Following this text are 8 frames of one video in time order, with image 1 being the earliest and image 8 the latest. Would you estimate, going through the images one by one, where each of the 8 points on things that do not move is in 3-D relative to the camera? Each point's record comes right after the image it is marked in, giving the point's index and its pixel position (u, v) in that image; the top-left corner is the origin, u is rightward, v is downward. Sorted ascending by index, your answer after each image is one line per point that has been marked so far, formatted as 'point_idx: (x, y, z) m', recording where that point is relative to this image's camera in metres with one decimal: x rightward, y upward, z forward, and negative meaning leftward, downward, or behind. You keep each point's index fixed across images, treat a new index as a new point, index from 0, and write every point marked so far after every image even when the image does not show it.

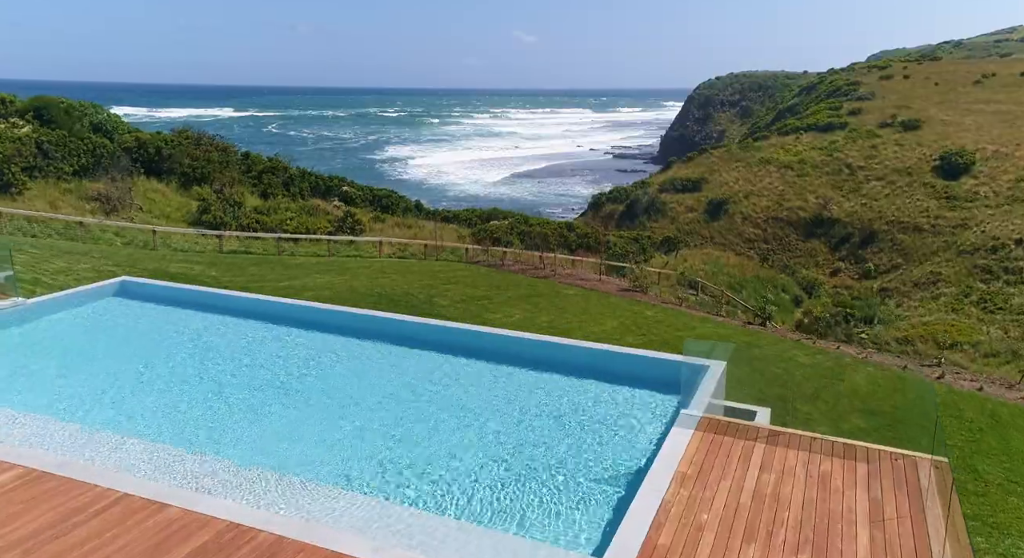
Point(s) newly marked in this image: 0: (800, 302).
0: (+6.3, -0.5, +15.9) m
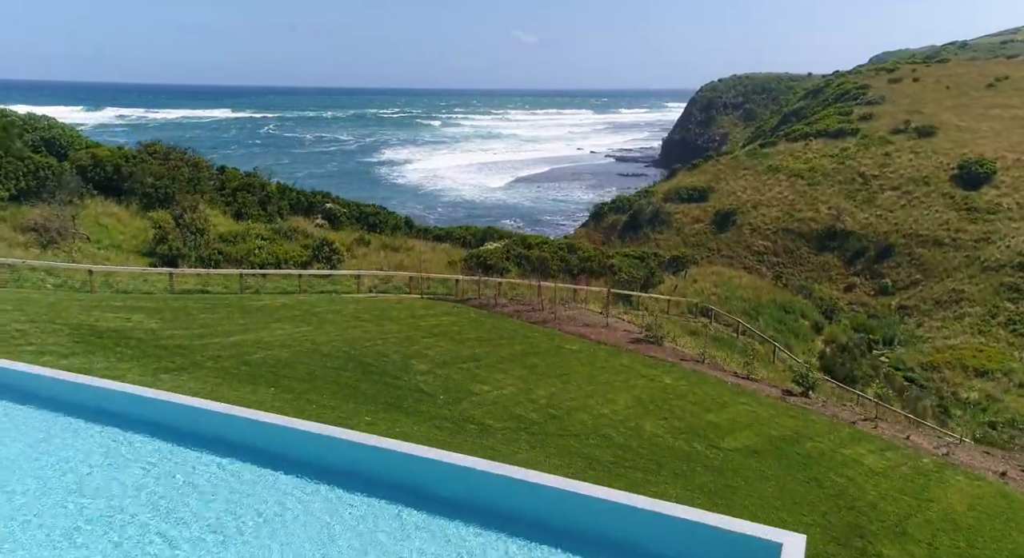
0: (+6.2, -1.0, +14.7) m
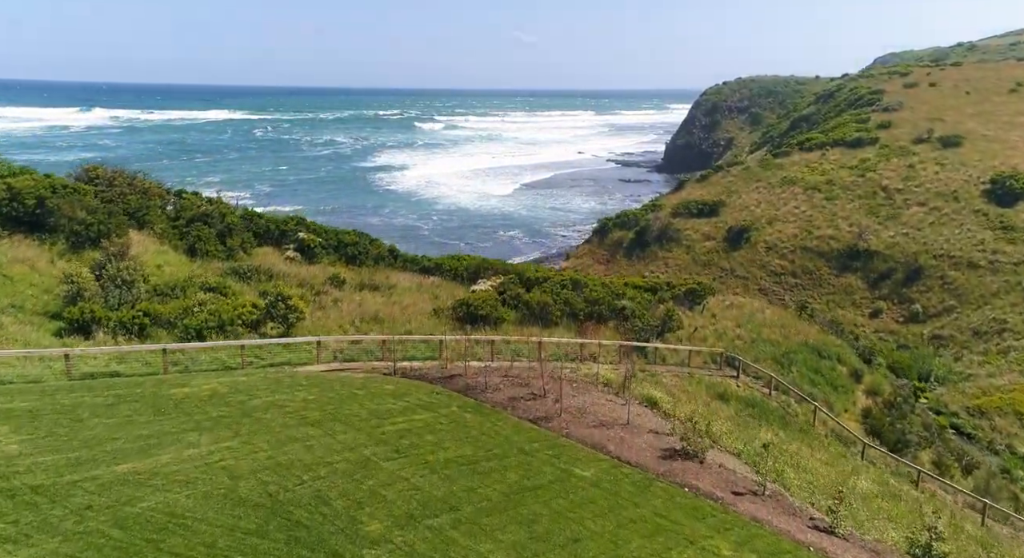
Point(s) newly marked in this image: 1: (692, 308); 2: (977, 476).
0: (+6.1, -1.7, +12.9) m
1: (+3.8, -0.7, +15.5) m
2: (+6.7, -2.8, +10.5) m
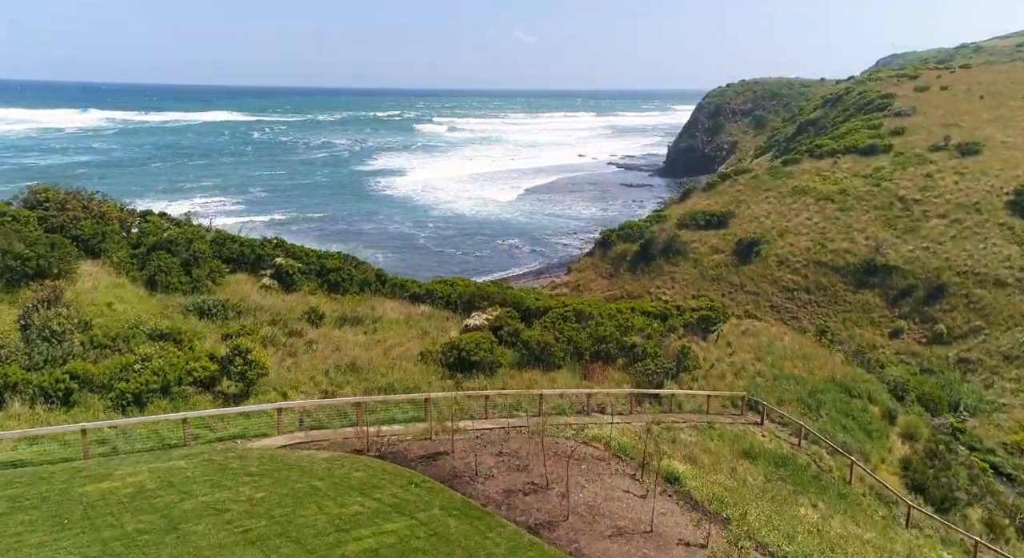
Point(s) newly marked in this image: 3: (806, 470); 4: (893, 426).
0: (+6.1, -2.2, +11.7) m
1: (+3.8, -1.2, +14.3) m
2: (+6.6, -3.3, +9.3) m
3: (+3.7, -2.4, +9.2) m
4: (+6.0, -2.3, +11.6) m
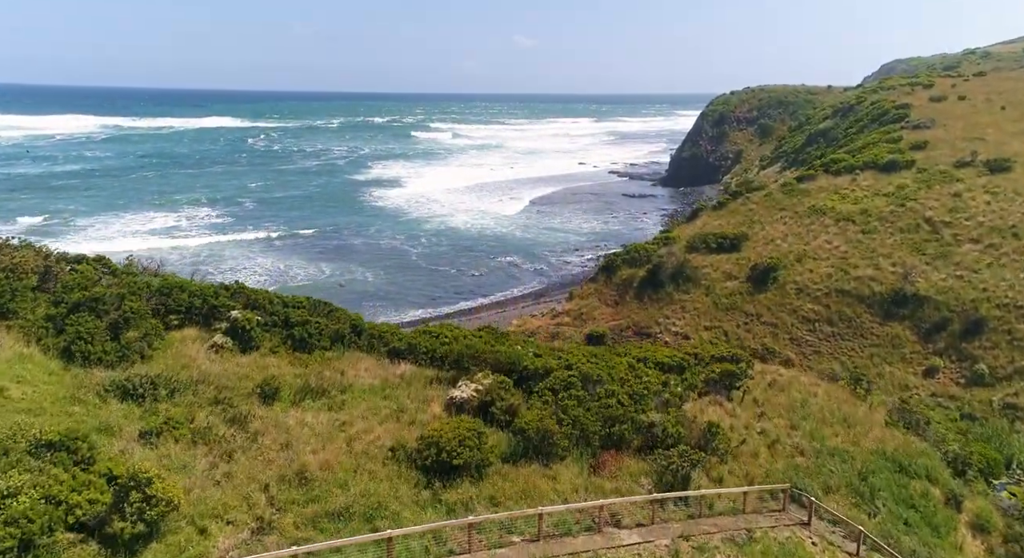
0: (+6.0, -3.0, +9.9) m
1: (+3.7, -2.0, +12.5) m
2: (+6.6, -4.1, +7.5) m
3: (+3.6, -3.2, +7.4) m
4: (+6.0, -3.1, +9.8) m
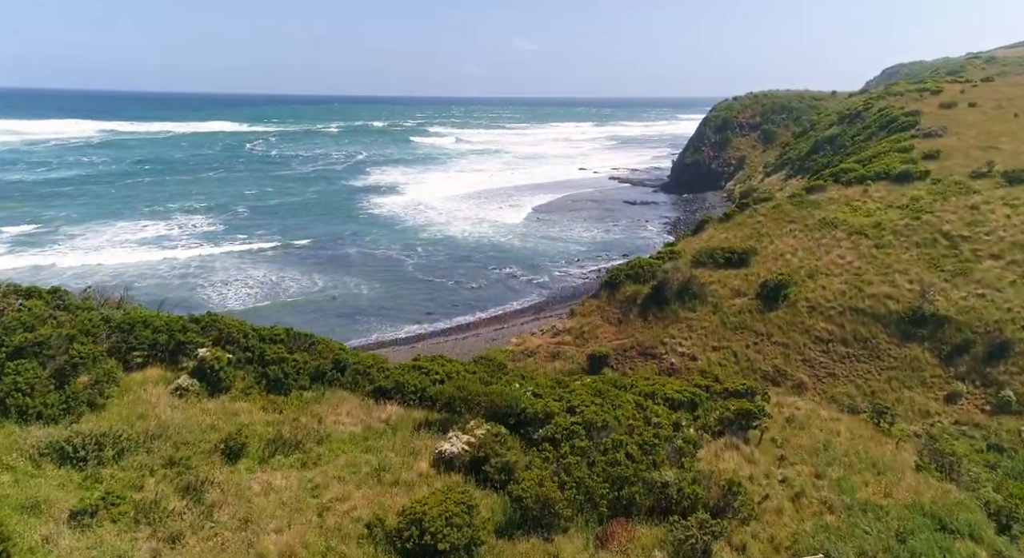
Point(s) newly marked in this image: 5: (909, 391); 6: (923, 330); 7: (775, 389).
0: (+6.0, -3.5, +8.9) m
1: (+3.7, -2.5, +11.5) m
2: (+6.5, -4.5, +6.5) m
3: (+3.6, -3.6, +6.4) m
4: (+5.9, -3.6, +8.8) m
5: (+9.7, -2.7, +17.9) m
6: (+10.8, -1.3, +19.1) m
7: (+6.8, -2.9, +19.1) m
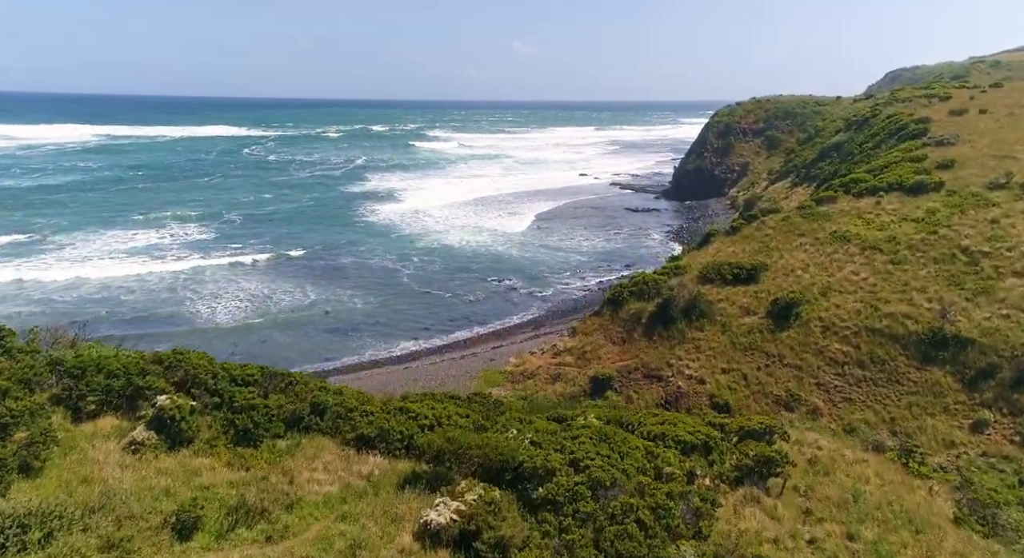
0: (+5.9, -3.9, +7.8) m
1: (+3.6, -2.9, +10.5) m
2: (+6.5, -5.0, +5.4) m
3: (+3.5, -4.0, +5.3) m
4: (+5.9, -4.0, +7.7) m
5: (+9.7, -3.2, +16.9) m
6: (+10.7, -1.8, +18.1) m
7: (+6.8, -3.4, +18.0) m
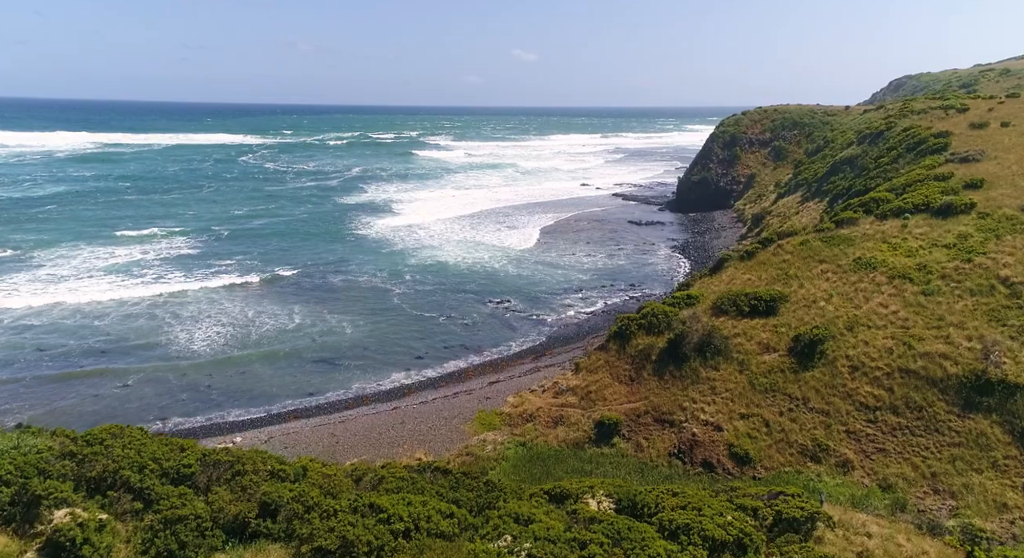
0: (+5.9, -4.7, +6.0) m
1: (+3.6, -3.7, +8.6) m
2: (+6.4, -5.7, +3.6) m
3: (+3.4, -4.8, +3.5) m
4: (+5.8, -4.8, +5.9) m
5: (+9.6, -4.1, +15.0) m
6: (+10.7, -2.7, +16.3) m
7: (+6.7, -4.3, +16.2) m
